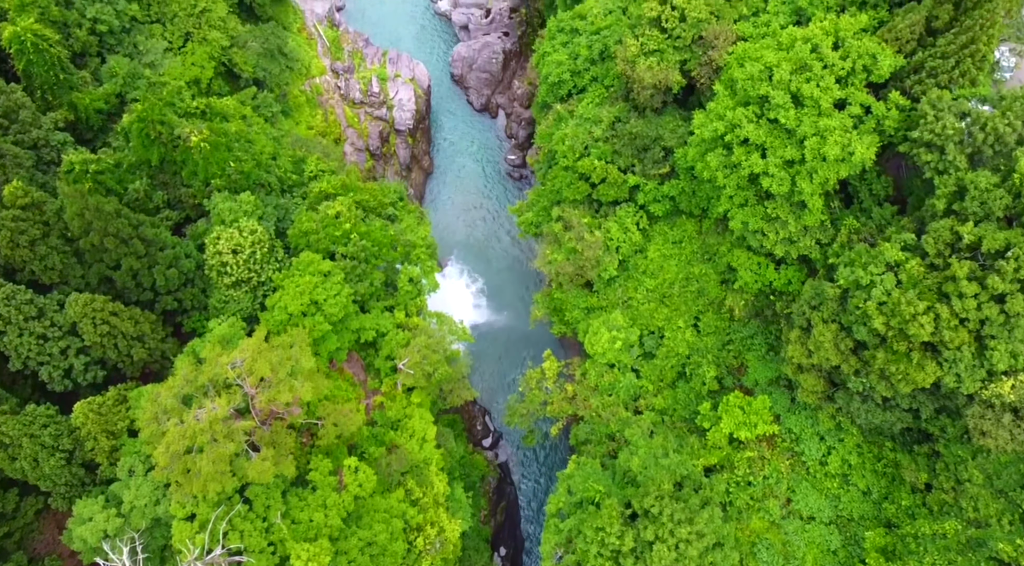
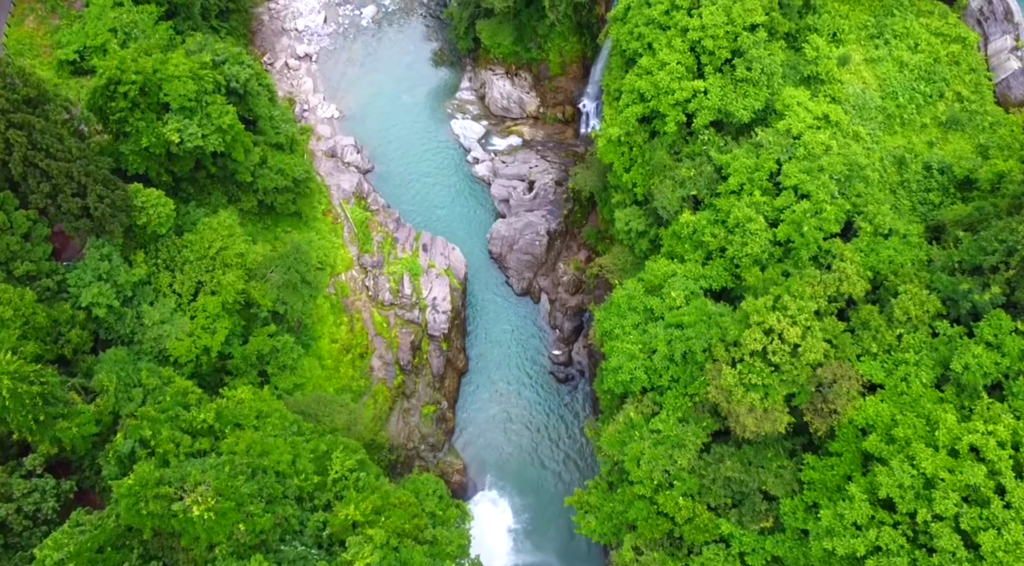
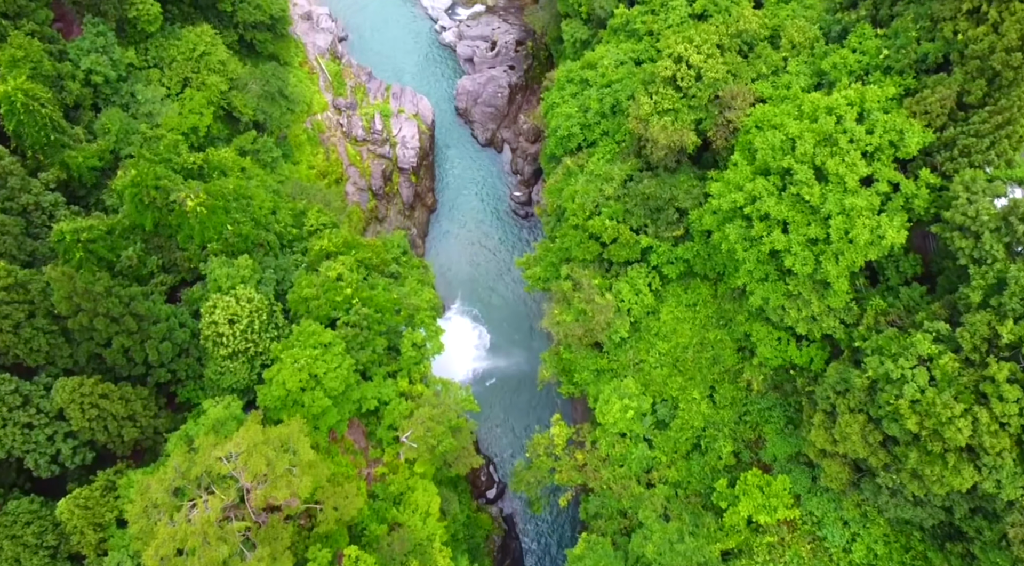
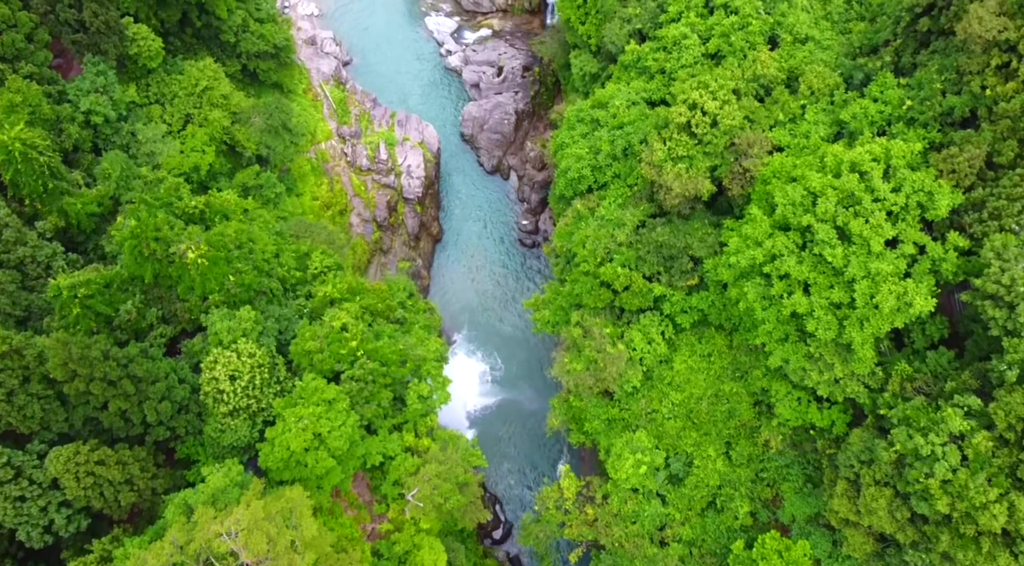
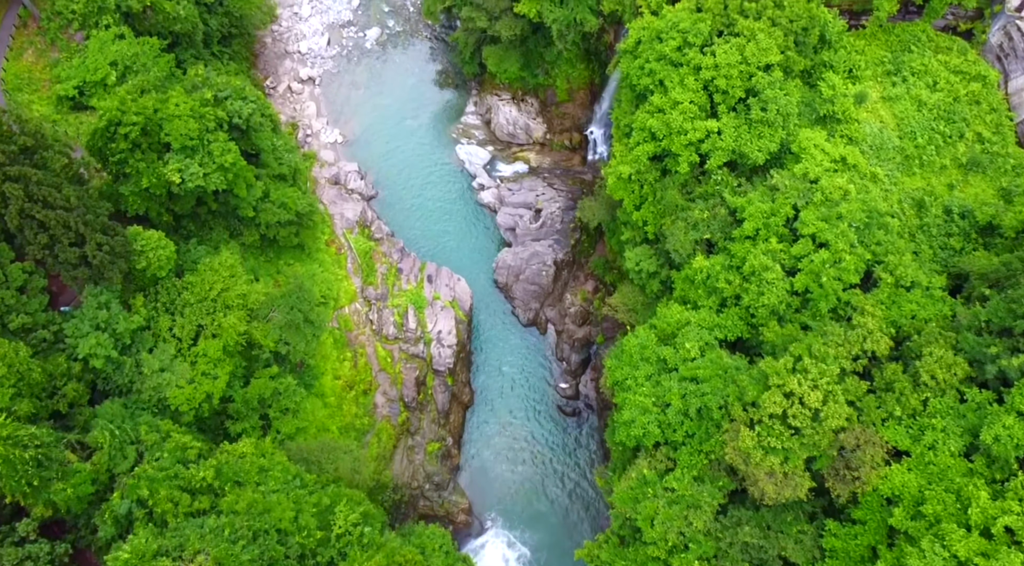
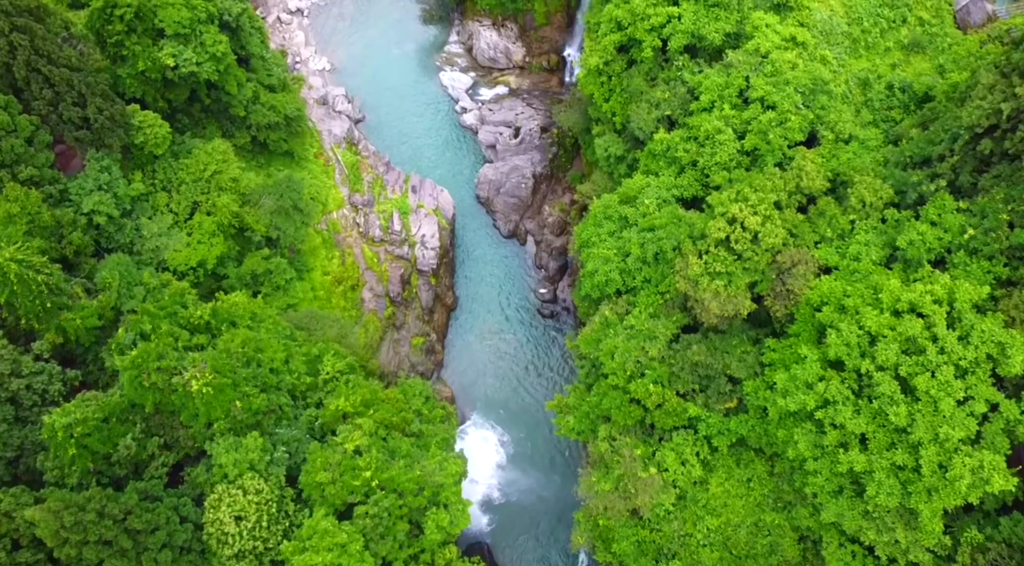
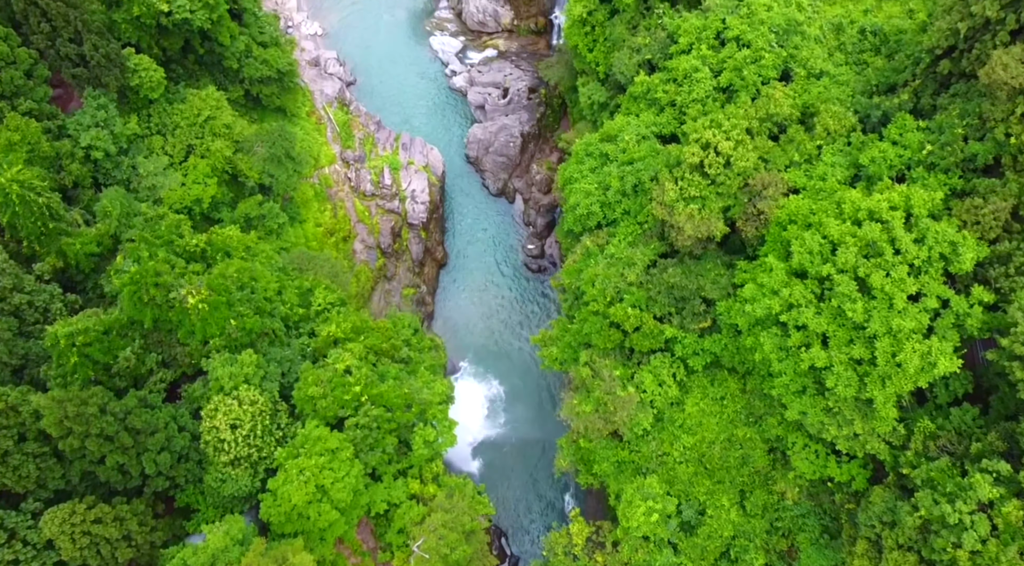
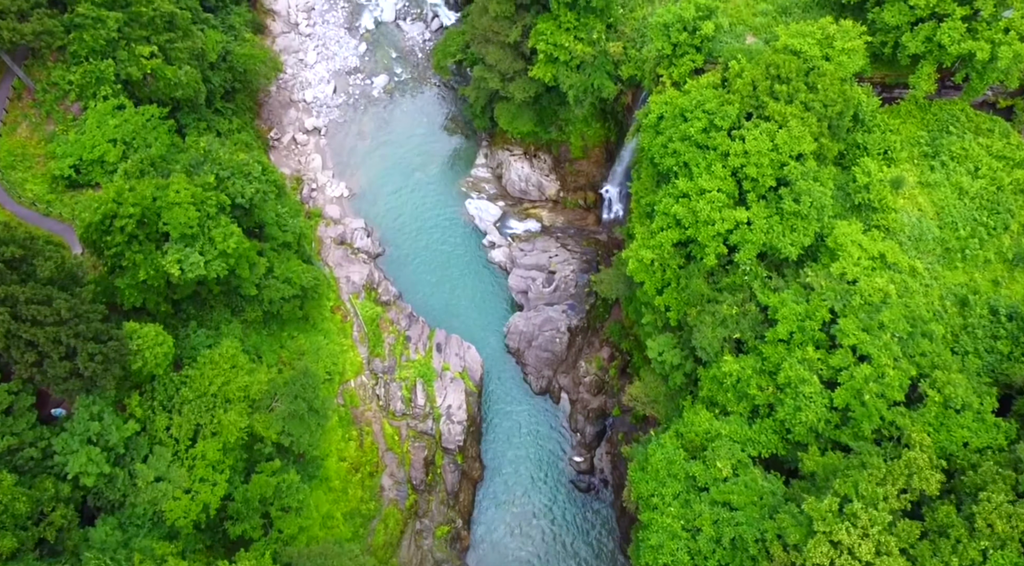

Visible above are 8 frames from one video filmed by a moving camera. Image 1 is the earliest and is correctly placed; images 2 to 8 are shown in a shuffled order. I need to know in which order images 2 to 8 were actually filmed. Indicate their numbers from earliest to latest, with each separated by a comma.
3, 4, 7, 6, 2, 5, 8
